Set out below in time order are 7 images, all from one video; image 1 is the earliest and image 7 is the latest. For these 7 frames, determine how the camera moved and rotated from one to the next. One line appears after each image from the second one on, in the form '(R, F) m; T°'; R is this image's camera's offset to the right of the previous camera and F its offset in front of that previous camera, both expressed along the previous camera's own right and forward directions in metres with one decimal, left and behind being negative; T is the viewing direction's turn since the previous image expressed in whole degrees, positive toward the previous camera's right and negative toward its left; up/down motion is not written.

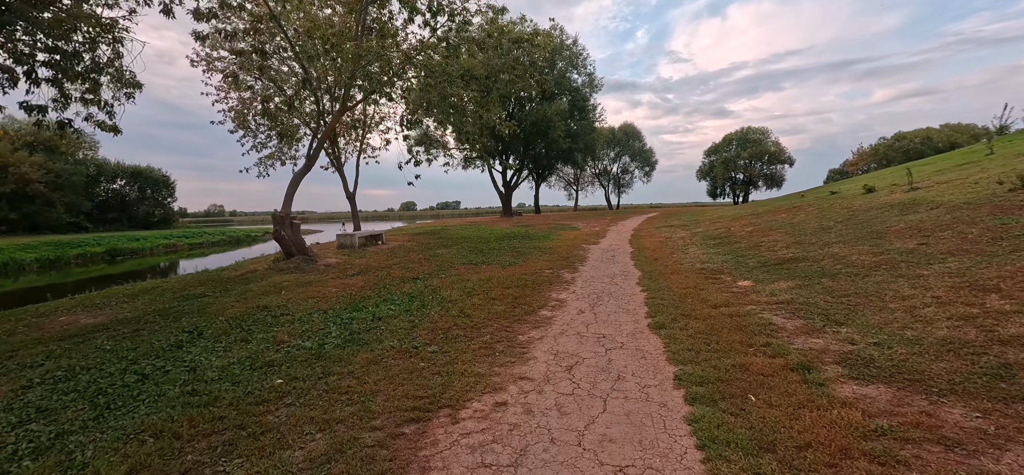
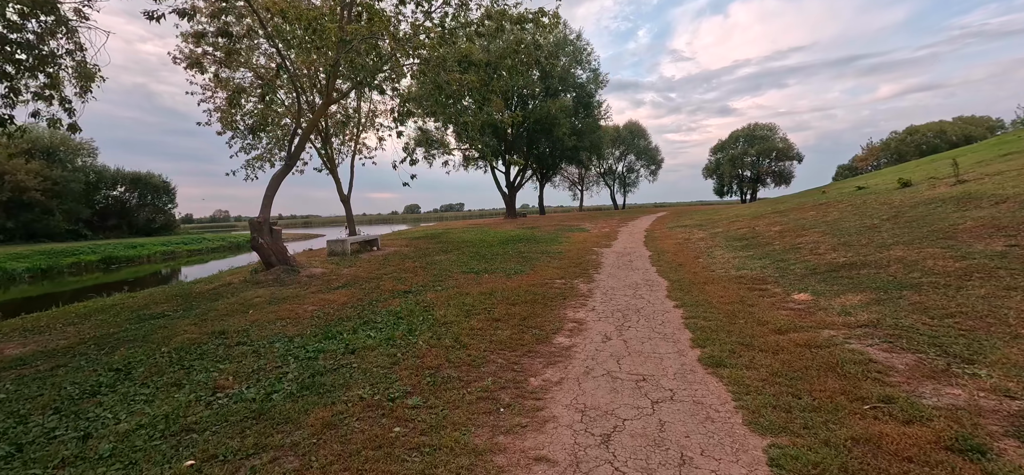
(0.0, +1.3) m; -1°
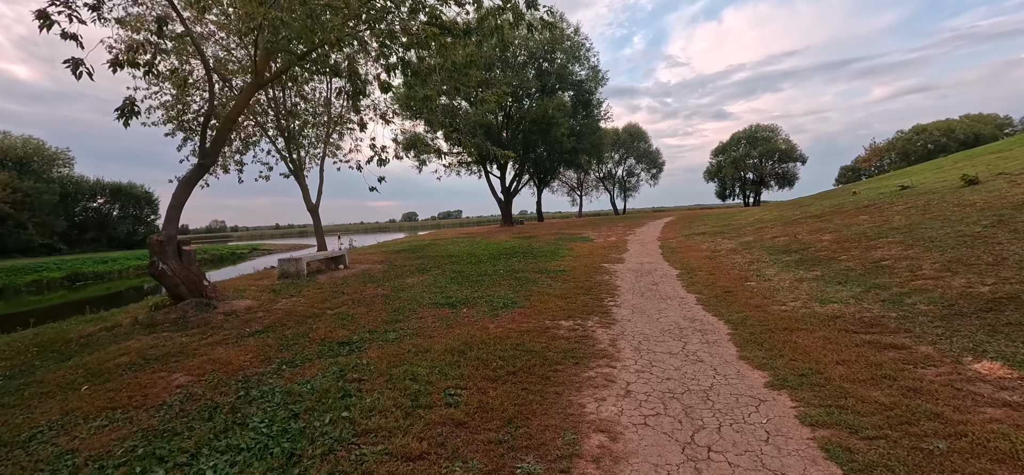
(+0.2, +2.7) m; 0°
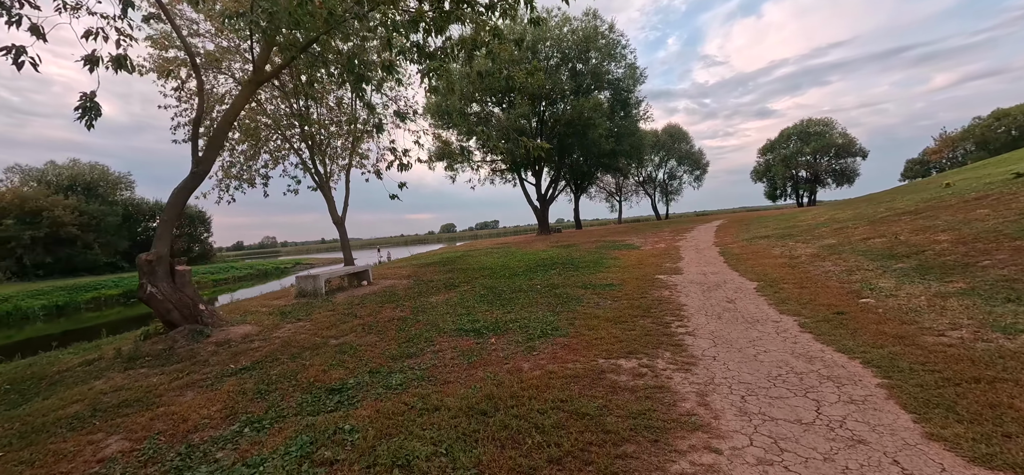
(0.0, +1.5) m; -5°
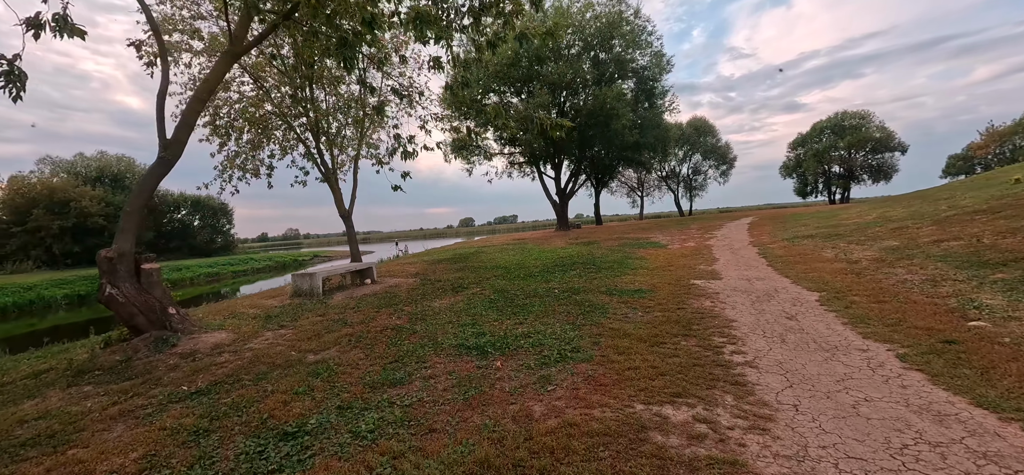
(+0.1, +1.1) m; -3°
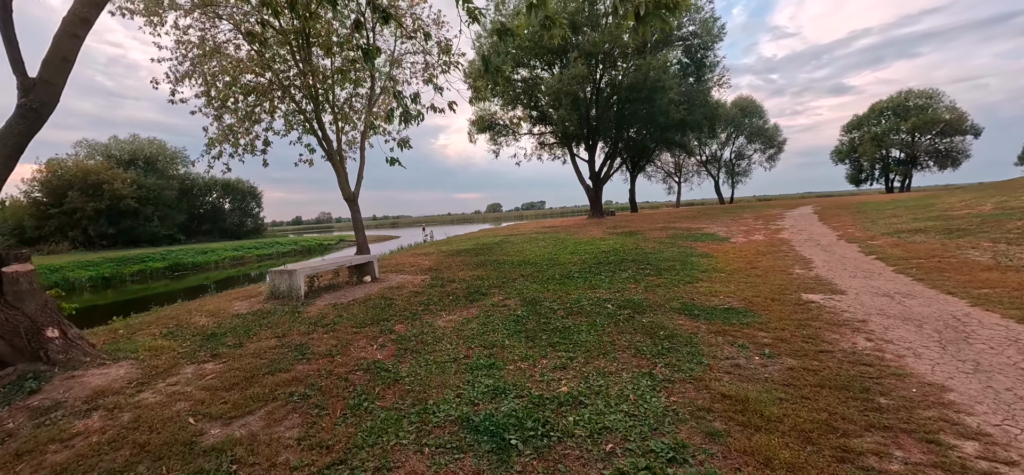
(-0.1, +2.4) m; -4°
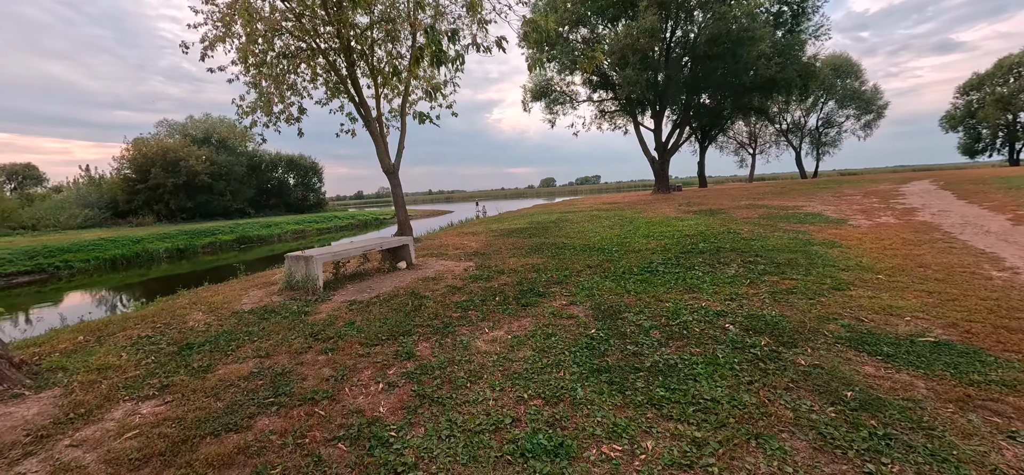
(-0.2, +1.8) m; -7°
